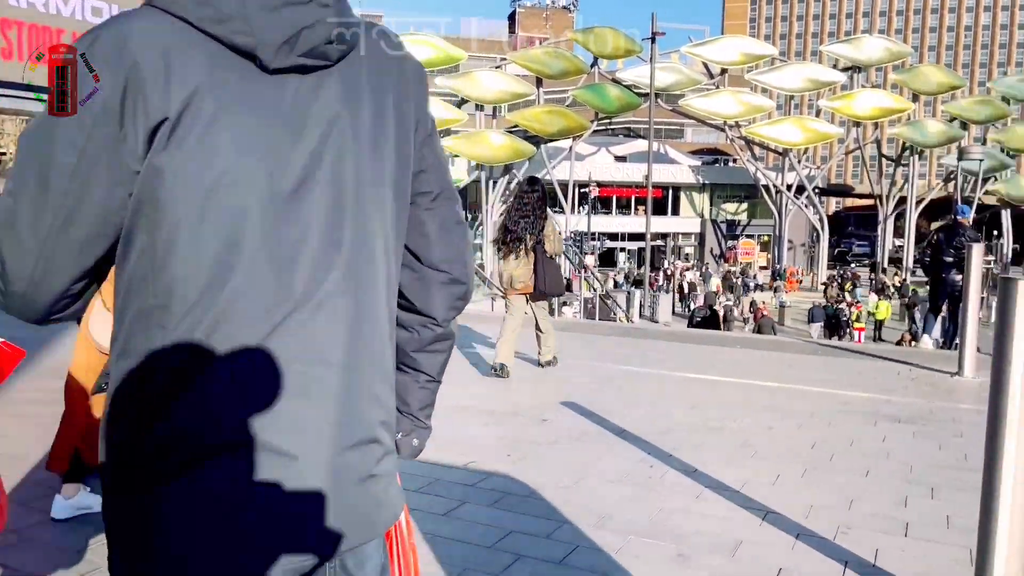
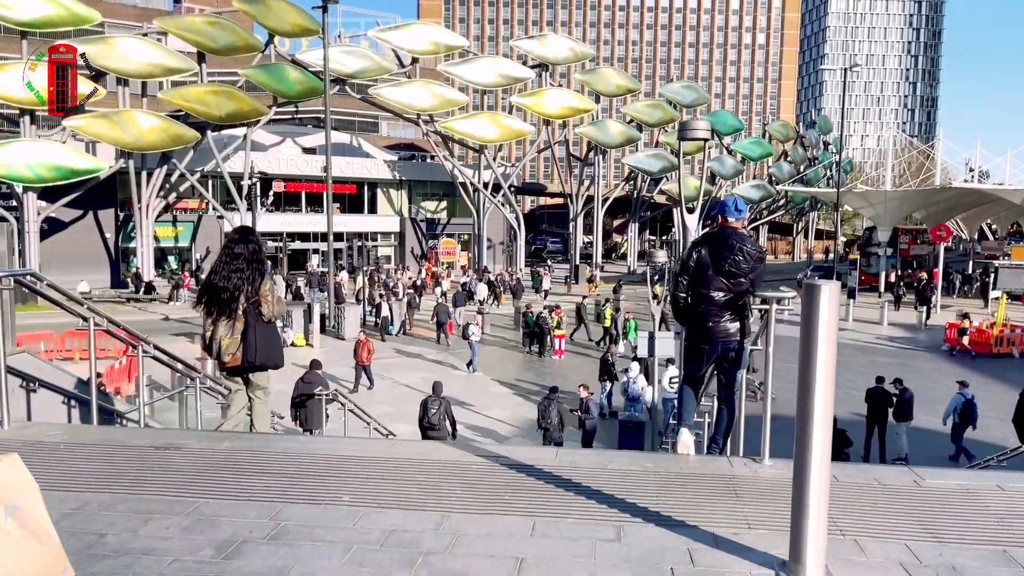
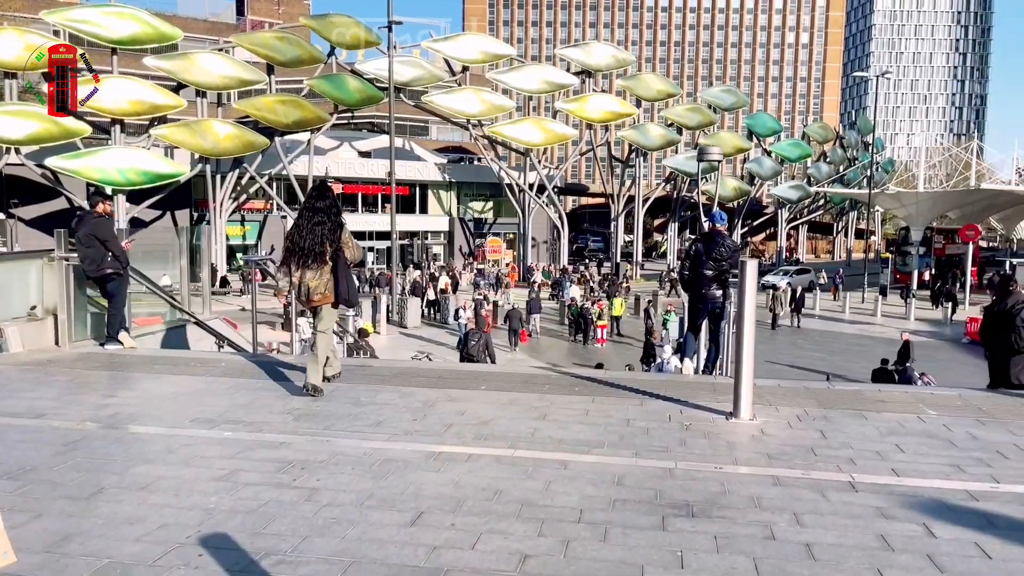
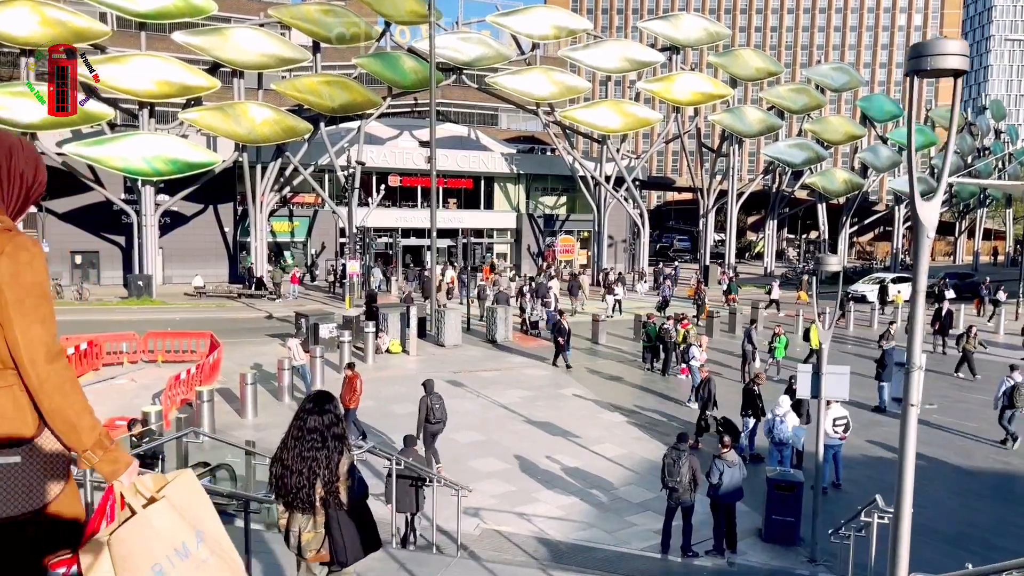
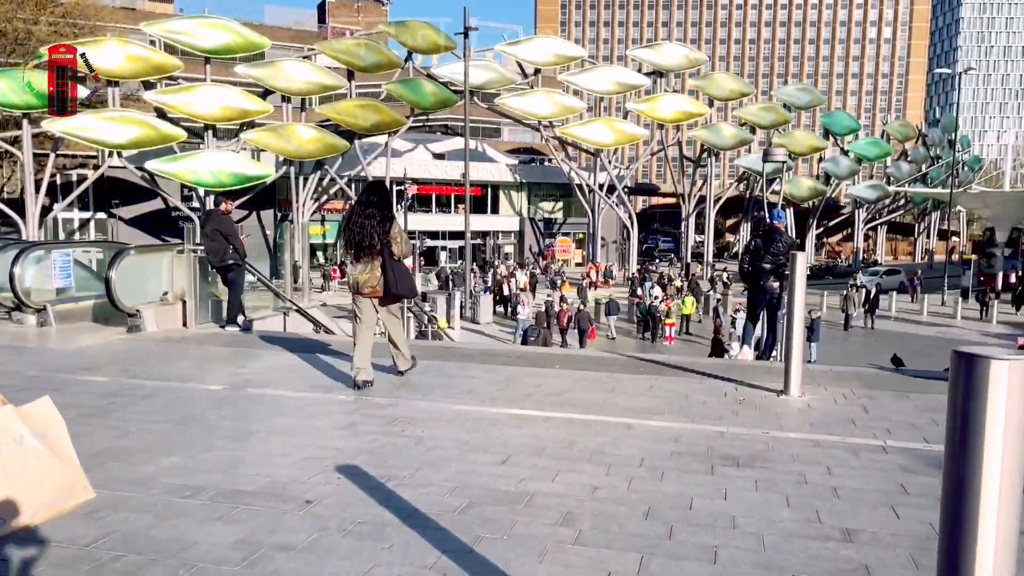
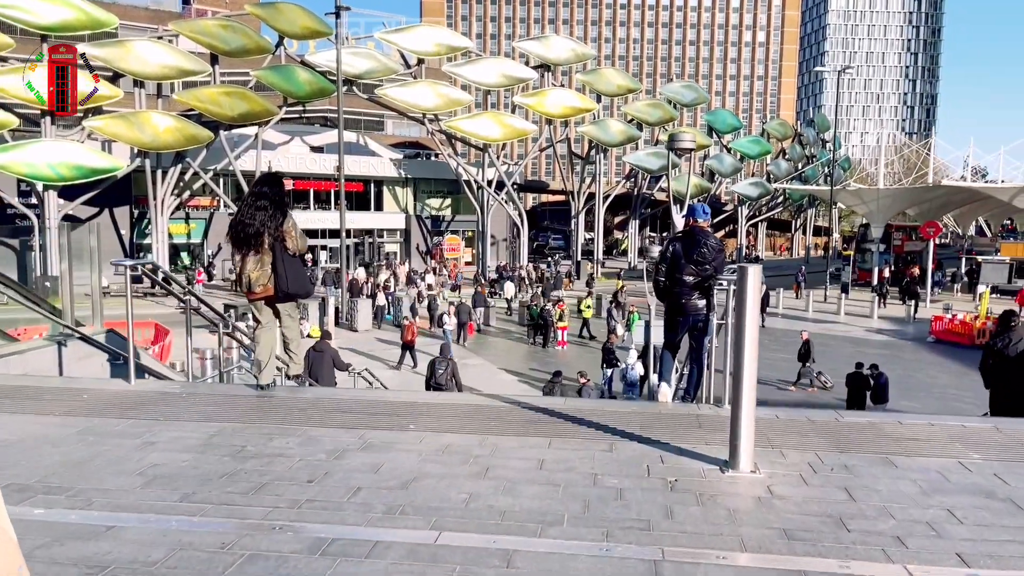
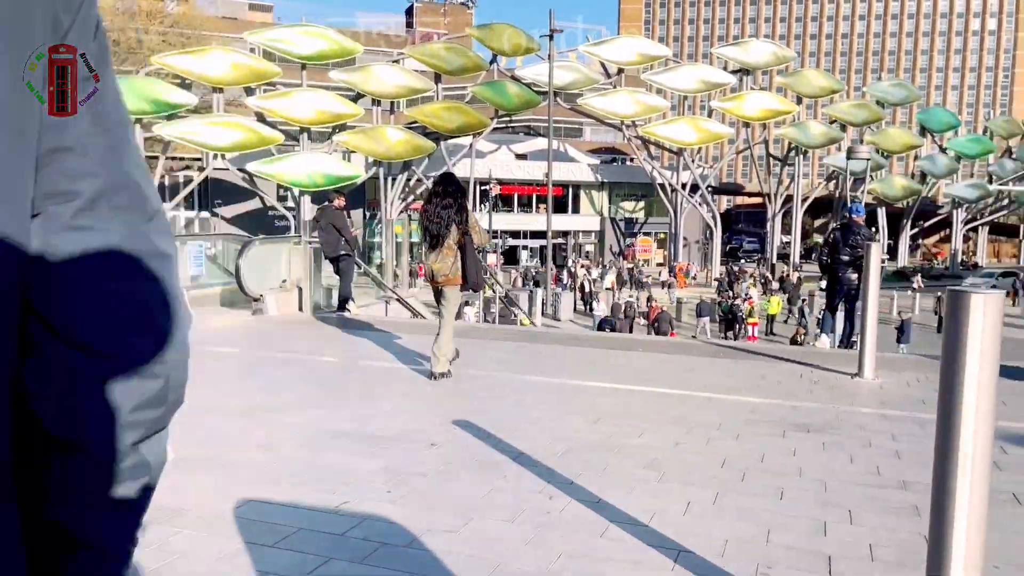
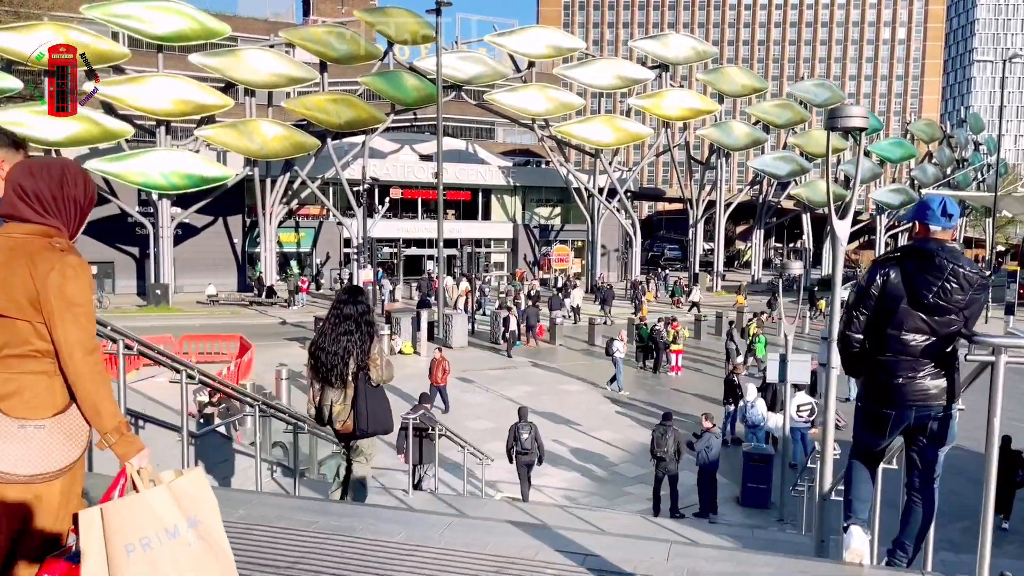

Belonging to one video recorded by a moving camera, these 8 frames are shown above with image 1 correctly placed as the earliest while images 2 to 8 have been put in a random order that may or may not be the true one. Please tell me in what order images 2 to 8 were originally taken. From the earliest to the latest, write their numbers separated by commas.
7, 5, 3, 6, 2, 8, 4
